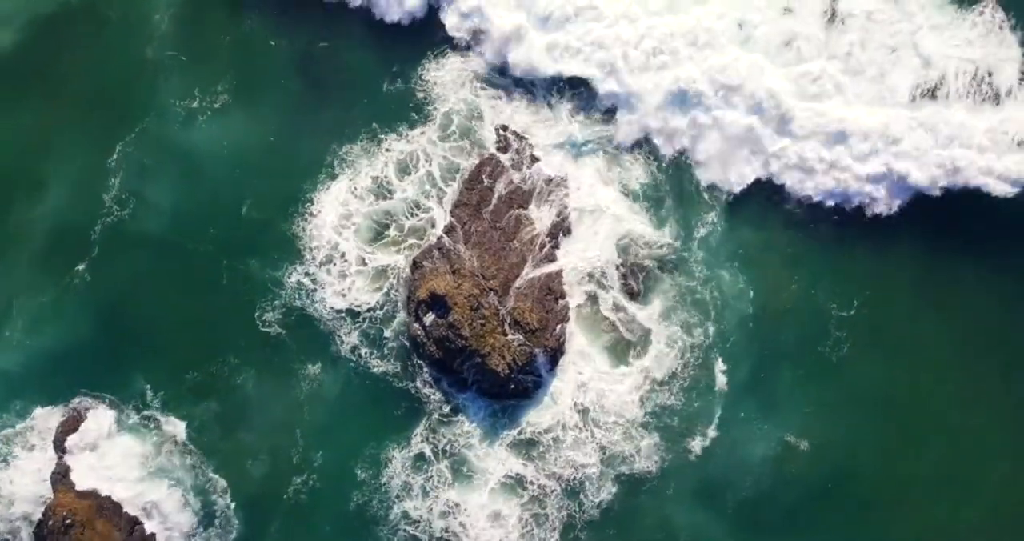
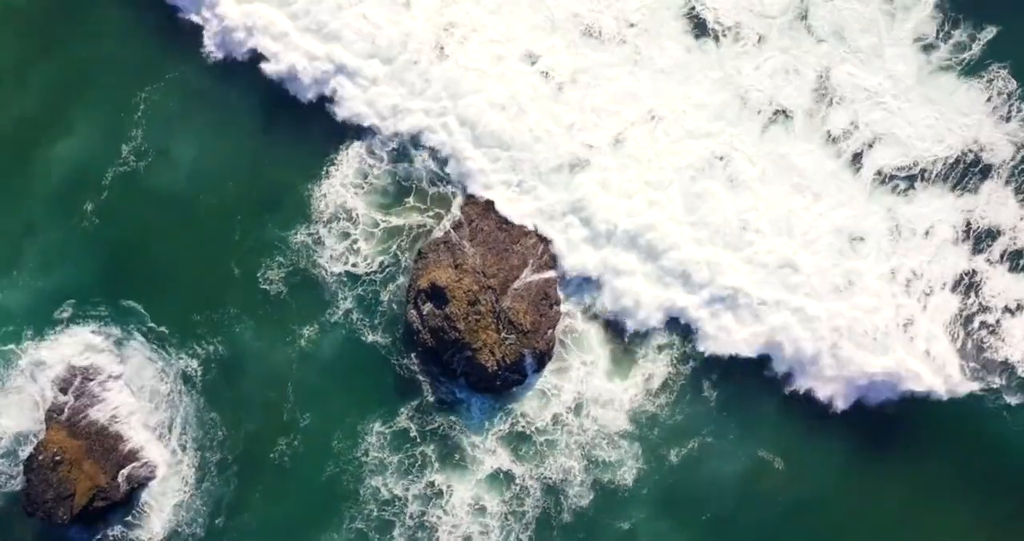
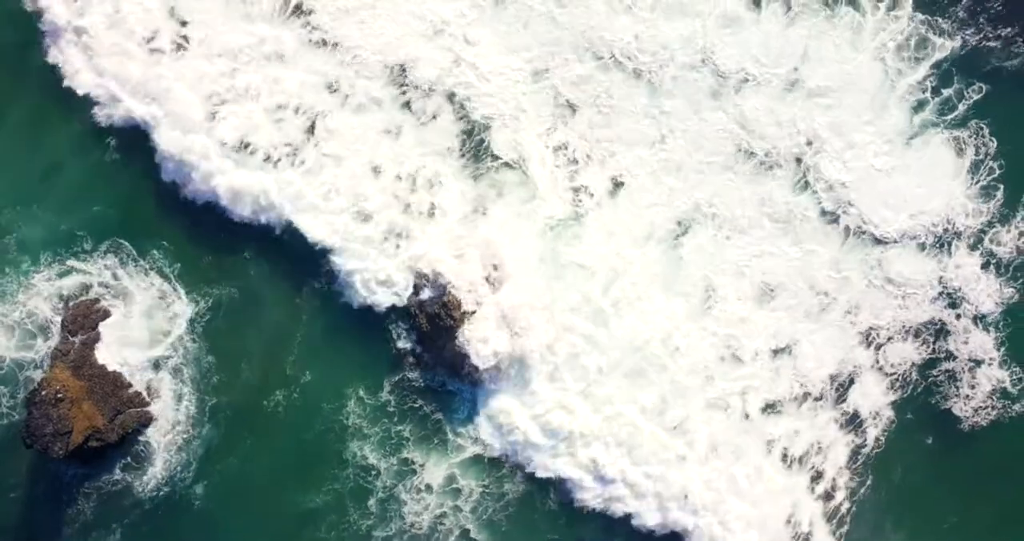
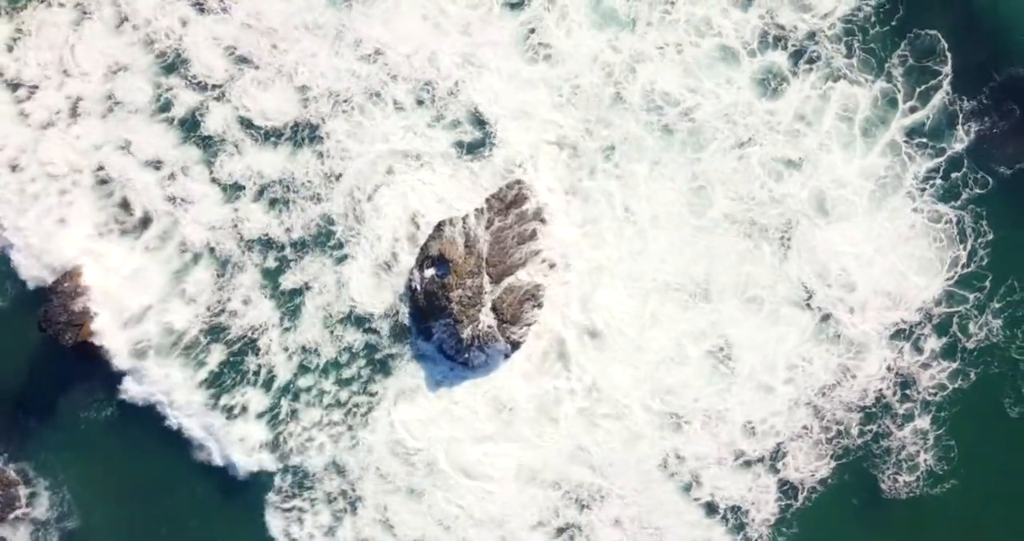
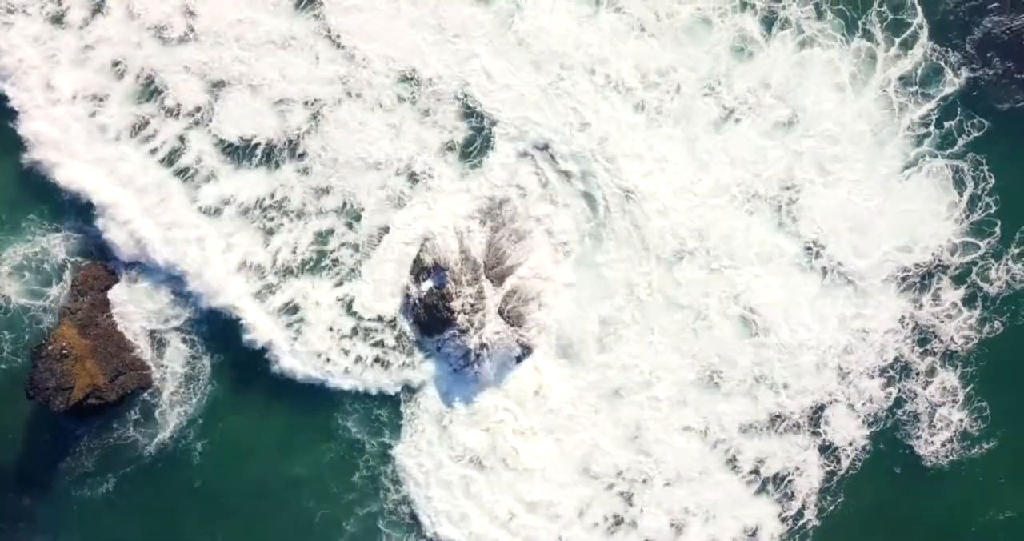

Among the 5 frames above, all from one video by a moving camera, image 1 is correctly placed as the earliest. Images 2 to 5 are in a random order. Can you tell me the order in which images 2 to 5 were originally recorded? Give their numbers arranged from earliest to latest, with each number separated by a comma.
2, 3, 5, 4
